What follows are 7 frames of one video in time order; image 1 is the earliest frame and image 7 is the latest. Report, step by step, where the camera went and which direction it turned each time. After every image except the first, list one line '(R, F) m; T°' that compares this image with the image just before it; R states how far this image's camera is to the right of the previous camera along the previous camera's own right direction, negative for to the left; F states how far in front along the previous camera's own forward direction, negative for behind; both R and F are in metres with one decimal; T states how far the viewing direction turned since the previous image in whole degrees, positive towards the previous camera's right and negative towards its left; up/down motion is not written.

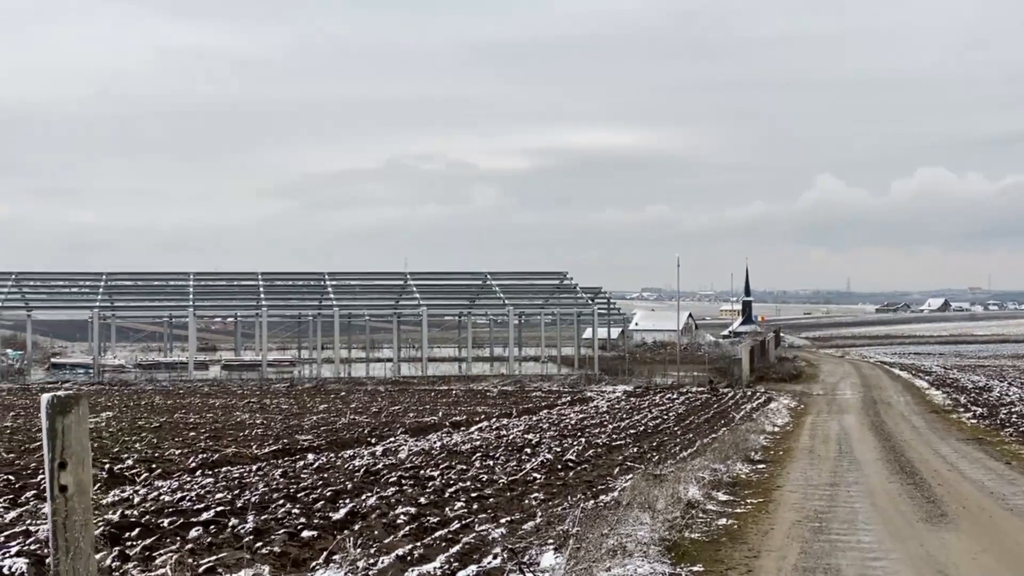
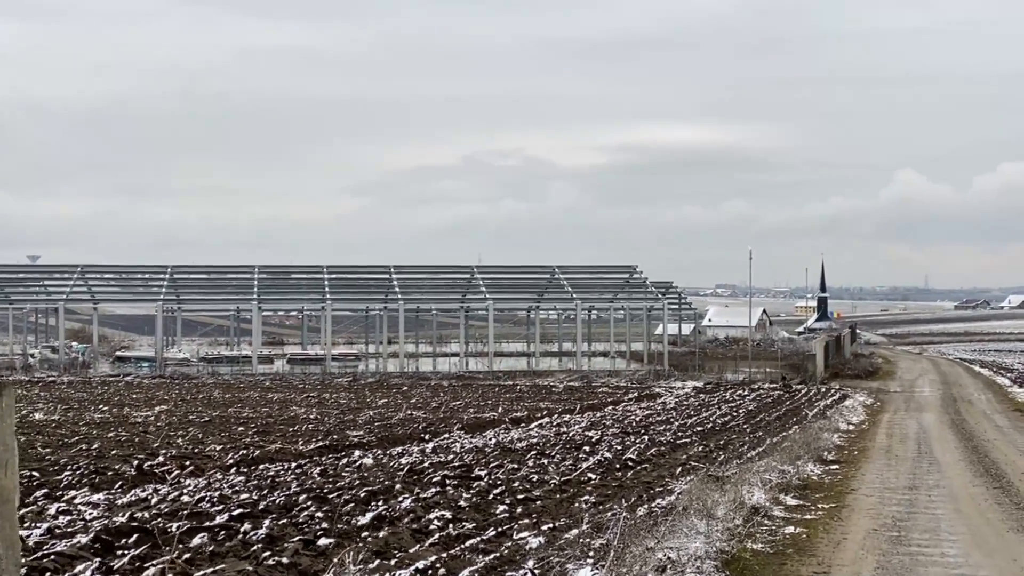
(+0.2, +0.8) m; -3°
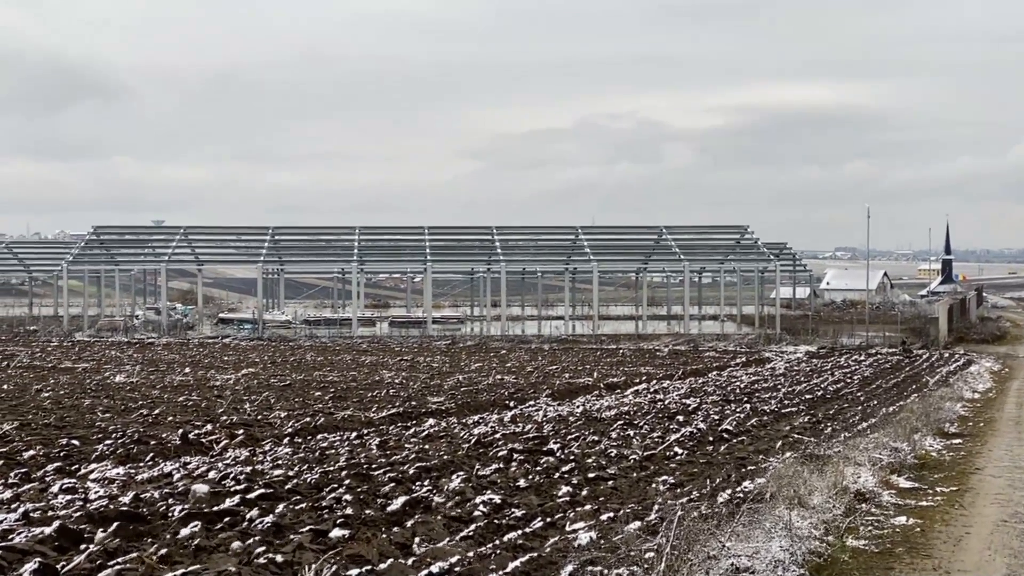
(+0.3, +1.1) m; -5°
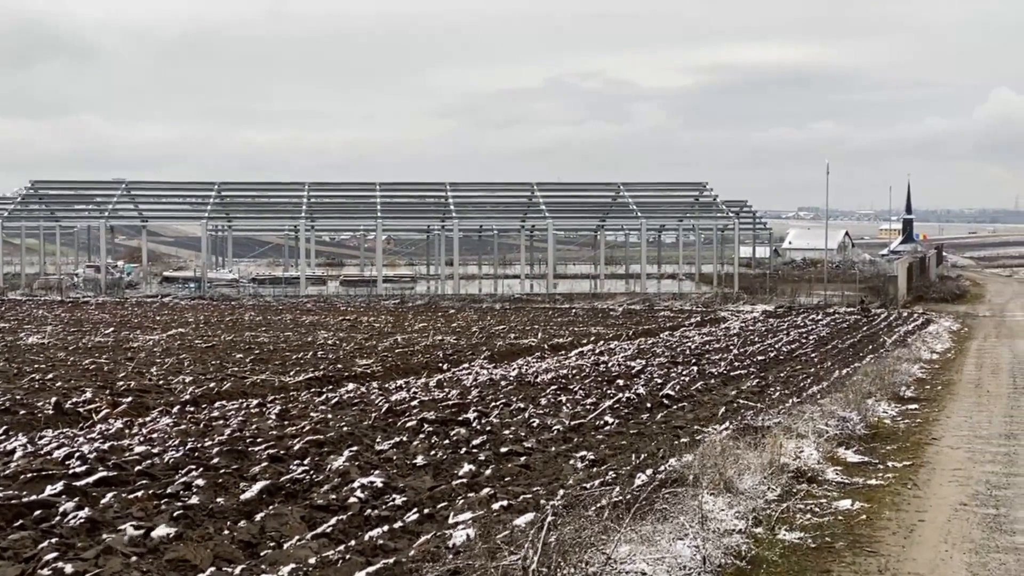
(+0.4, +0.9) m; +2°
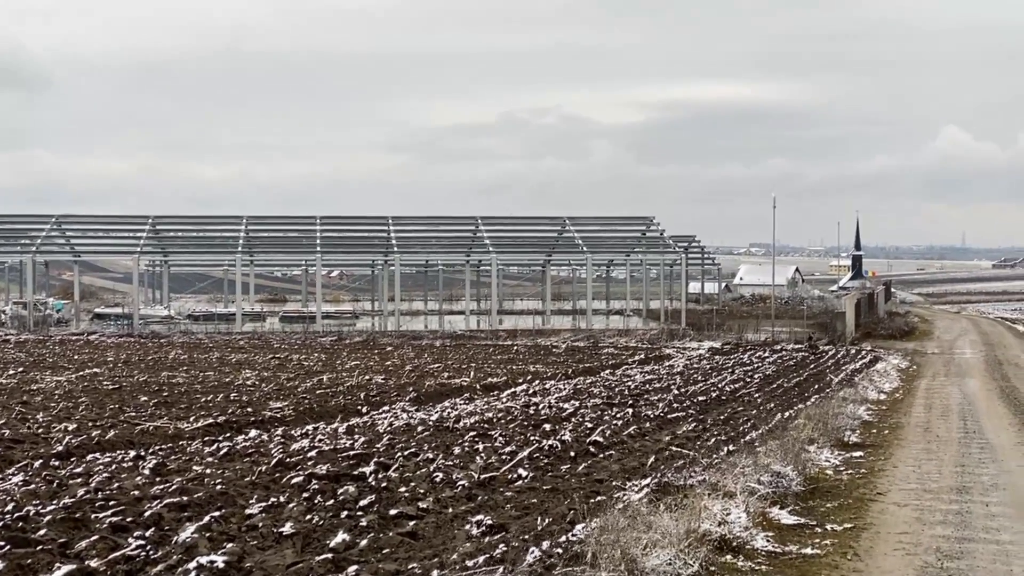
(+0.3, +0.9) m; +2°
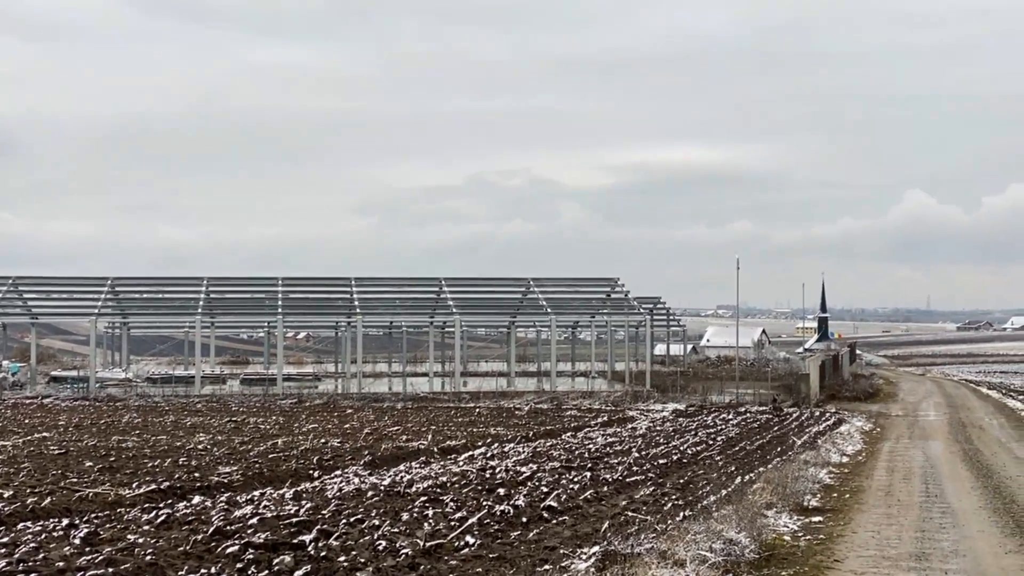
(+0.1, +0.2) m; +1°
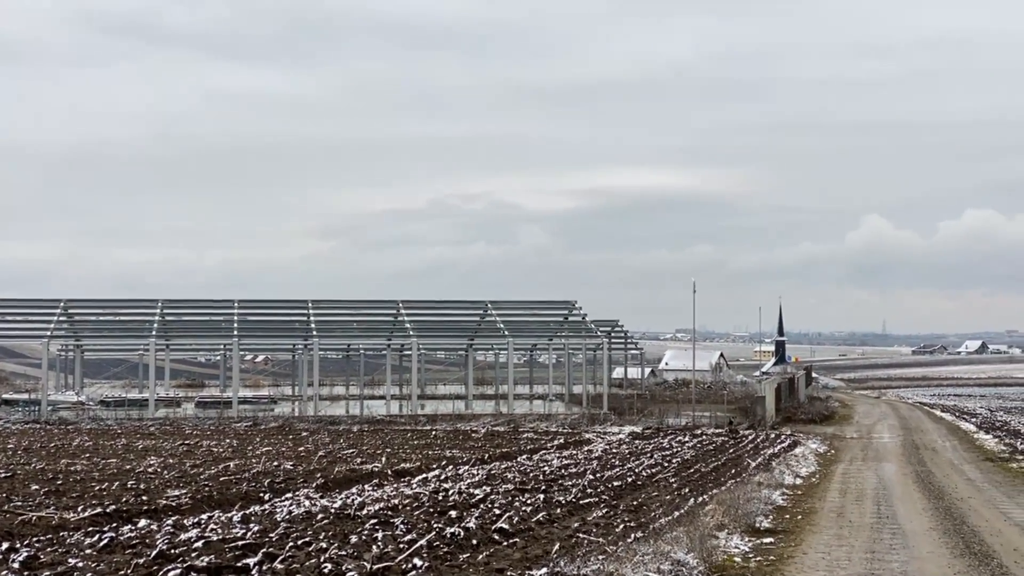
(+0.1, 0.0) m; +2°
